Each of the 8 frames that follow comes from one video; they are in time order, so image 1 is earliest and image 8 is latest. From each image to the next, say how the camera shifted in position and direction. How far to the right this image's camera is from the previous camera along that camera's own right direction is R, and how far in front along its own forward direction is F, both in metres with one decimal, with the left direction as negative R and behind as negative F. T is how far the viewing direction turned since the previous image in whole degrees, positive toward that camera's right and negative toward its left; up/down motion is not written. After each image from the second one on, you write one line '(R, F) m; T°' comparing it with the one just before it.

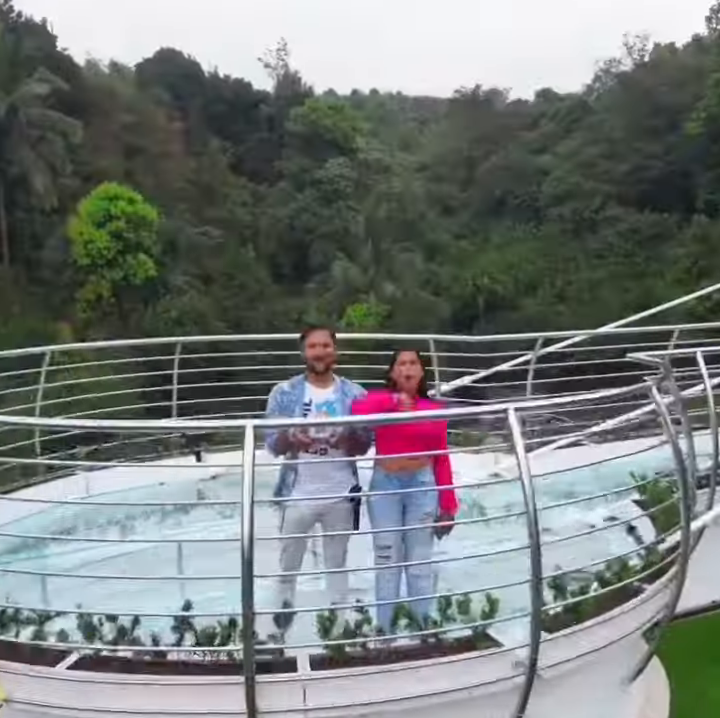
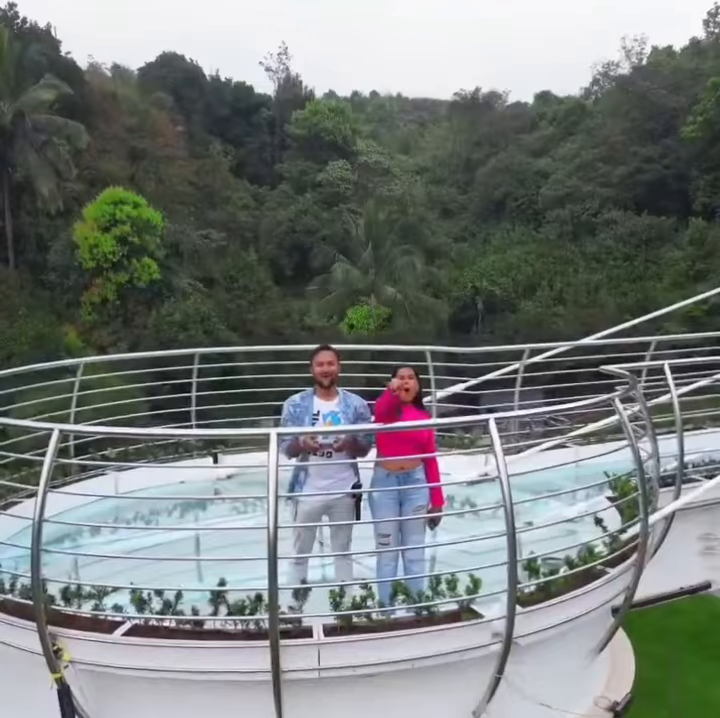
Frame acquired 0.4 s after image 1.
(0.0, -0.3) m; 0°
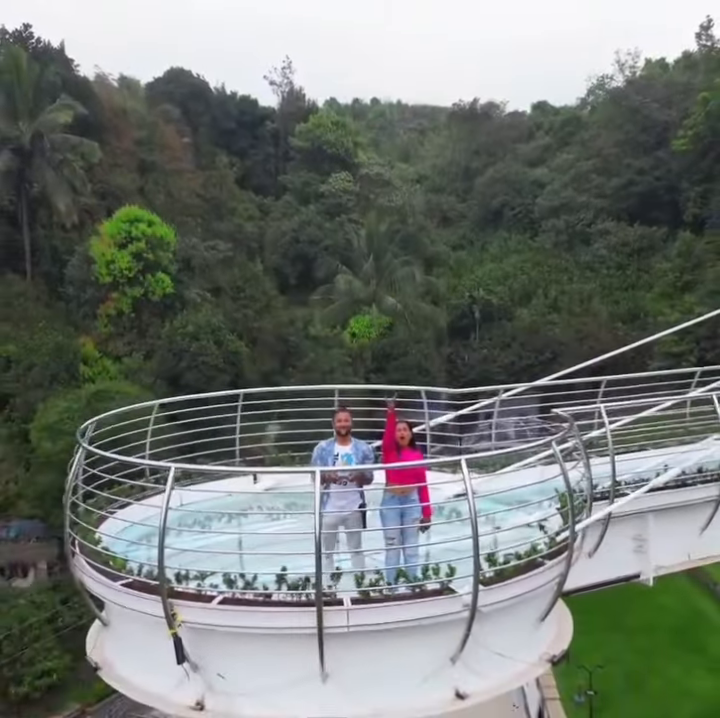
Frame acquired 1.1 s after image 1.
(-0.1, -0.9) m; 0°
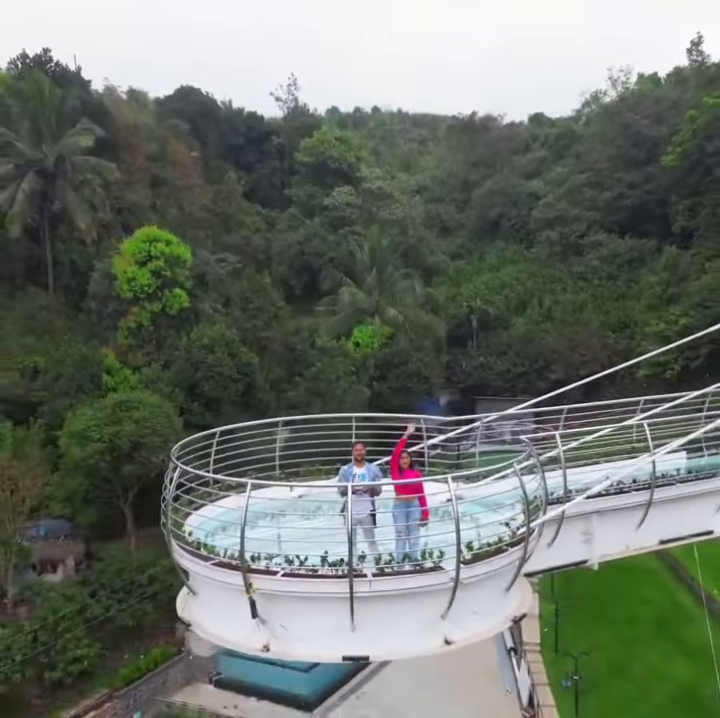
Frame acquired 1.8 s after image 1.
(-0.1, -1.2) m; 0°
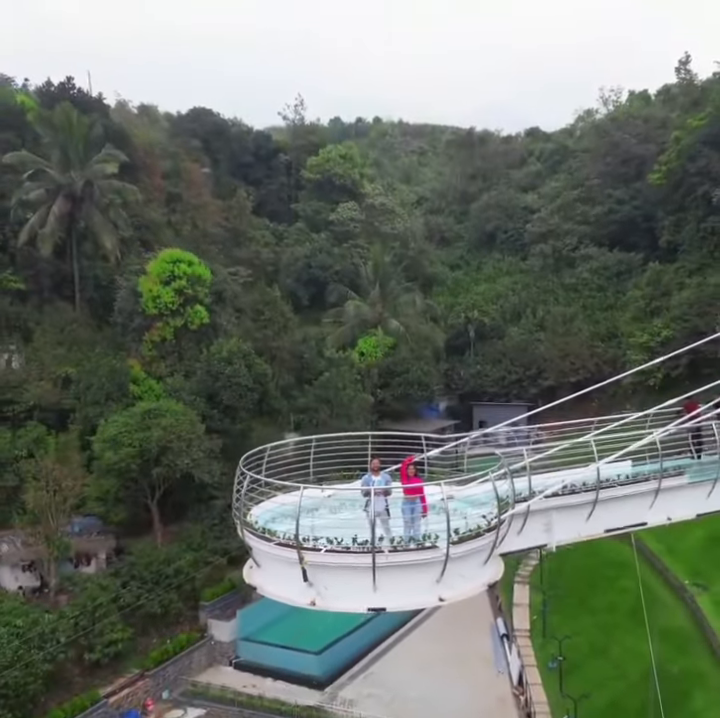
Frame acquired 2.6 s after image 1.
(-0.2, -1.7) m; 0°
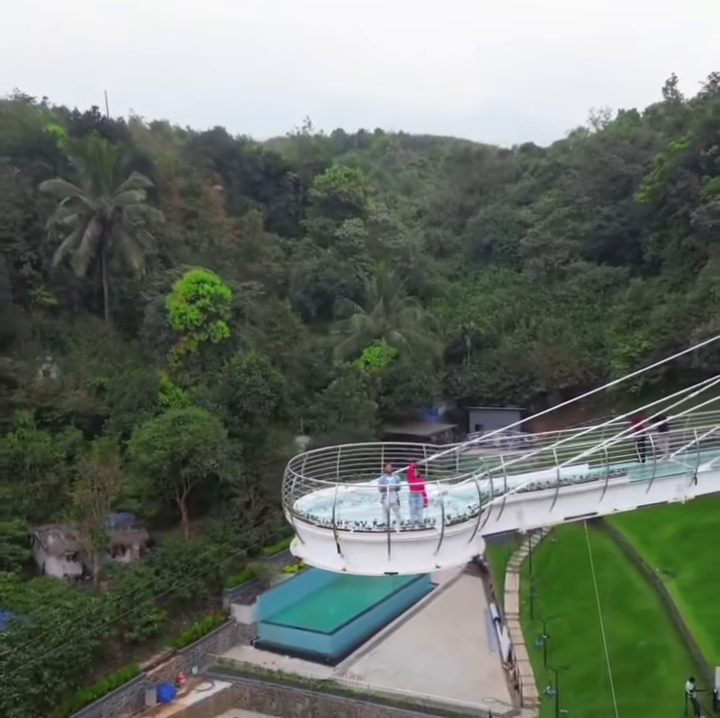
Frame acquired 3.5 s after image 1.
(-0.2, -2.2) m; 0°
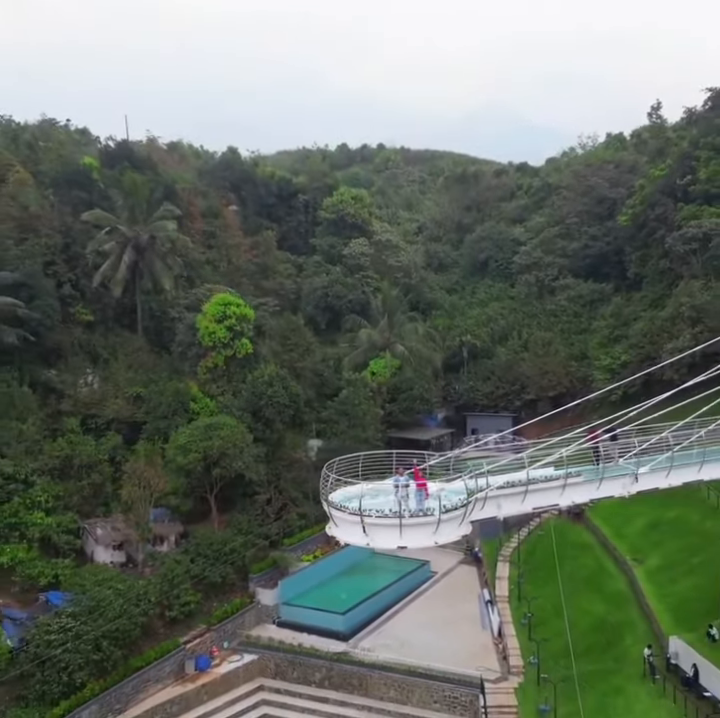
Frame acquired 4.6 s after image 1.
(-0.3, -2.9) m; 0°
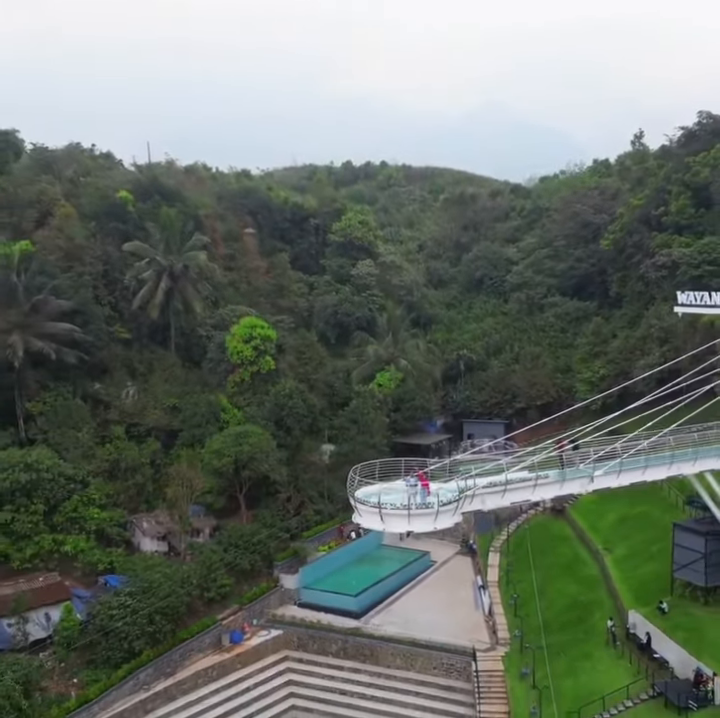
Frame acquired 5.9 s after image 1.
(-0.4, -3.6) m; 0°
